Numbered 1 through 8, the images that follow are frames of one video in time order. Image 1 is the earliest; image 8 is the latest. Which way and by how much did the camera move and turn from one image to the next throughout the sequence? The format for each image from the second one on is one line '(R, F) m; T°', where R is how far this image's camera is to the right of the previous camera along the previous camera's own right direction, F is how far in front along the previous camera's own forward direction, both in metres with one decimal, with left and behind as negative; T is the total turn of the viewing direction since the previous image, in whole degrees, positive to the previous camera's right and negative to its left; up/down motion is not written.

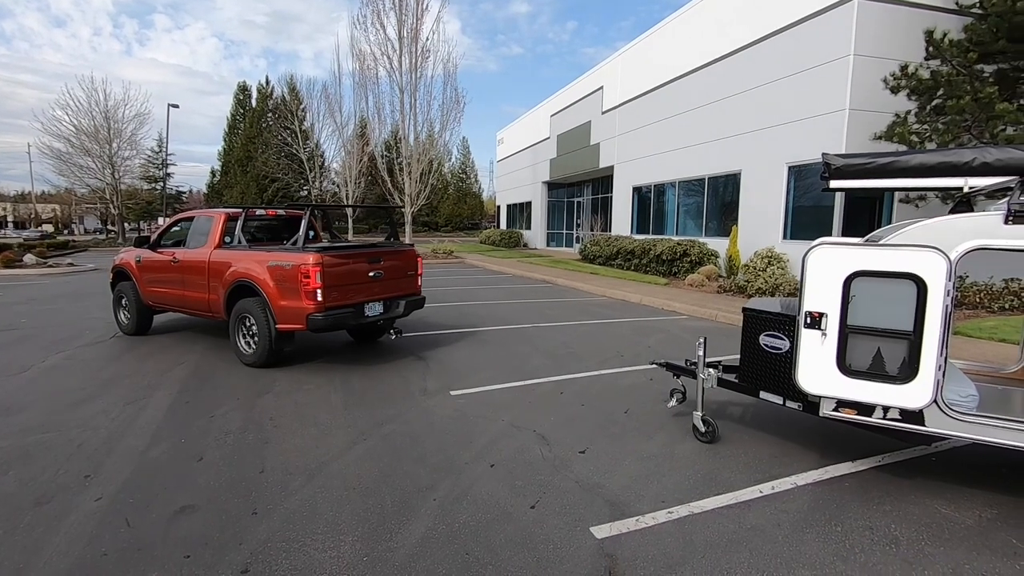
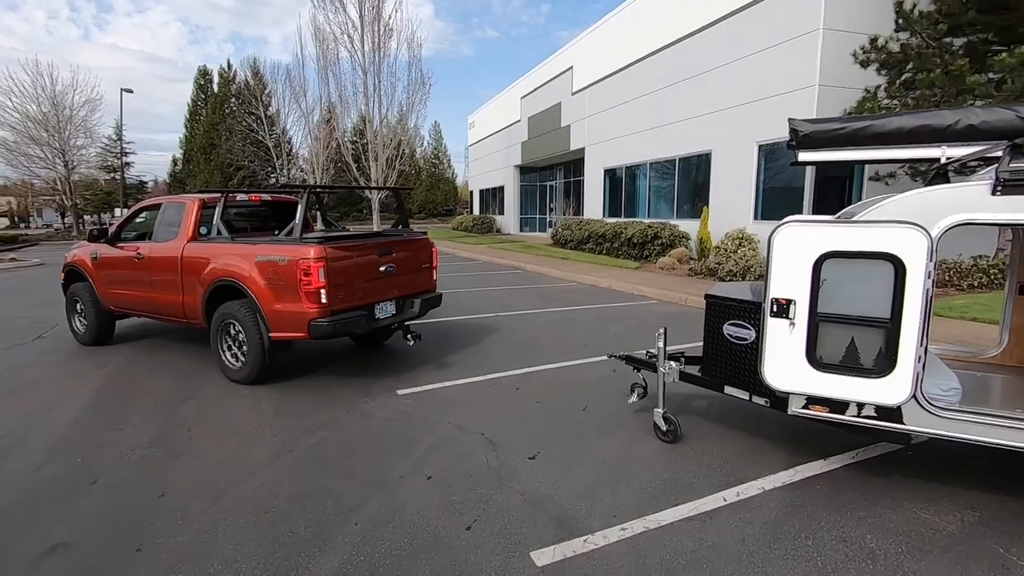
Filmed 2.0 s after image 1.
(+0.3, +0.4) m; +2°
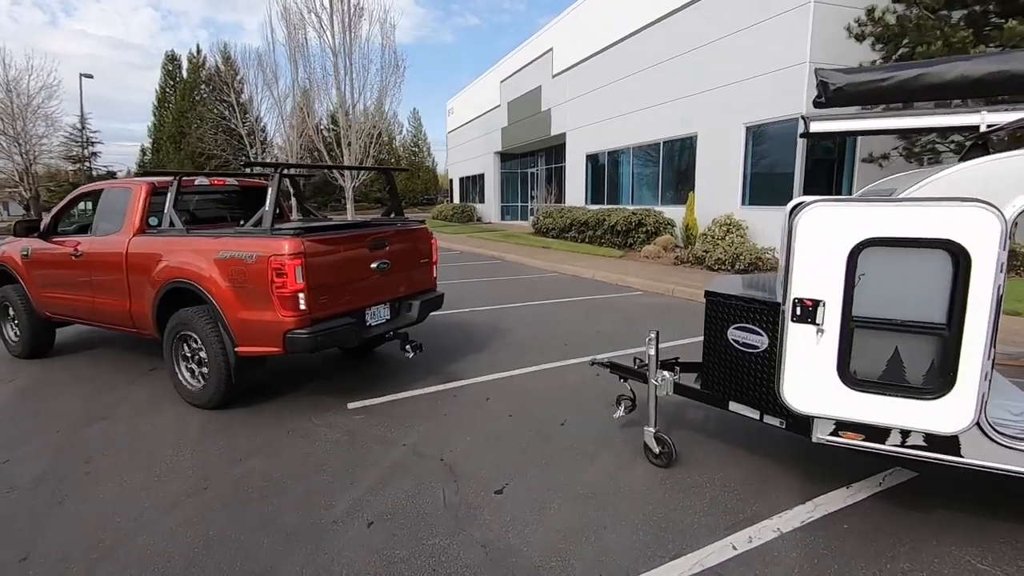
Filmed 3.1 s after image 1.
(+0.1, +0.7) m; +2°
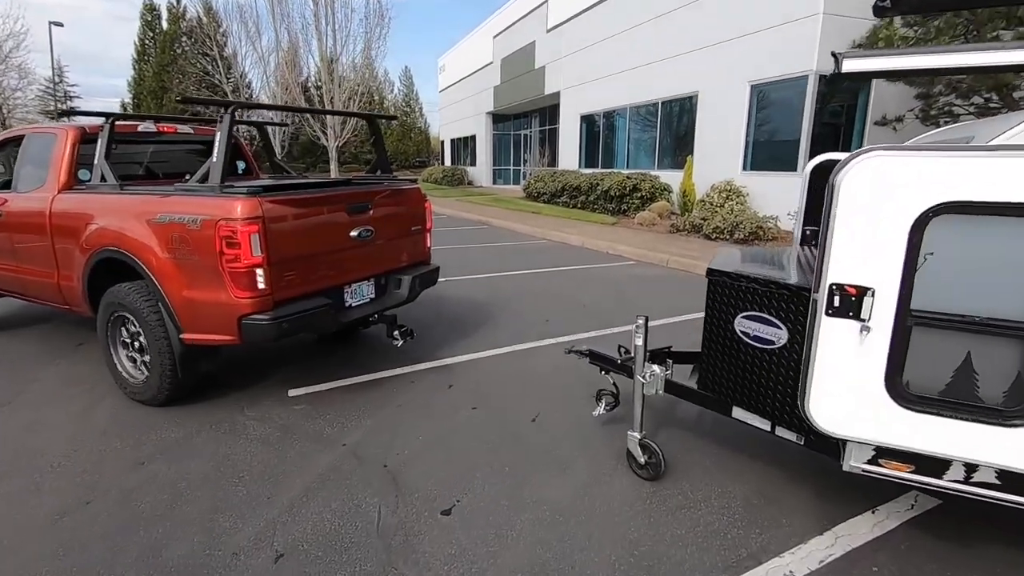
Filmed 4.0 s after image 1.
(+0.2, +0.6) m; +1°
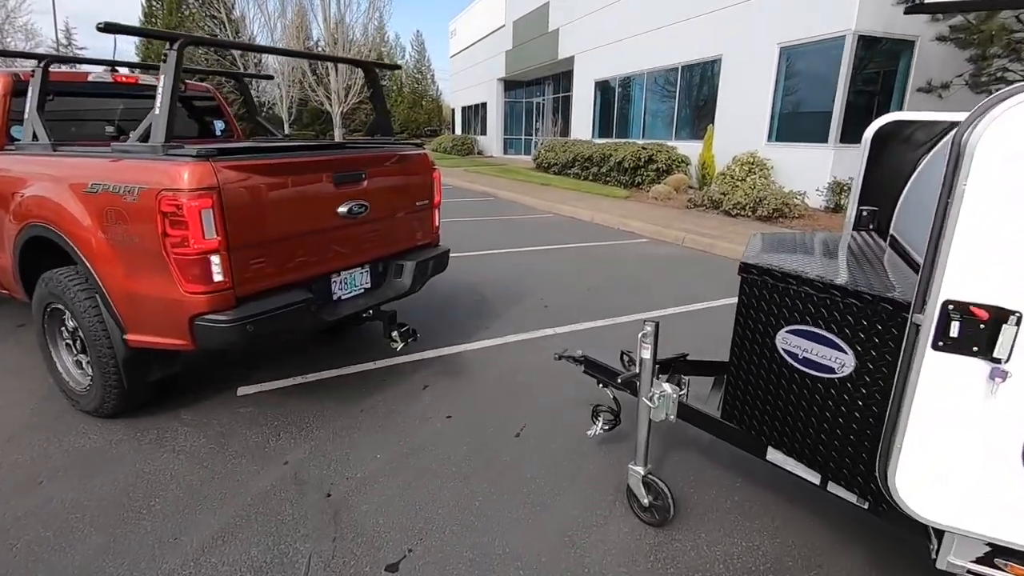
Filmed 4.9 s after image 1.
(+0.2, +0.6) m; -1°
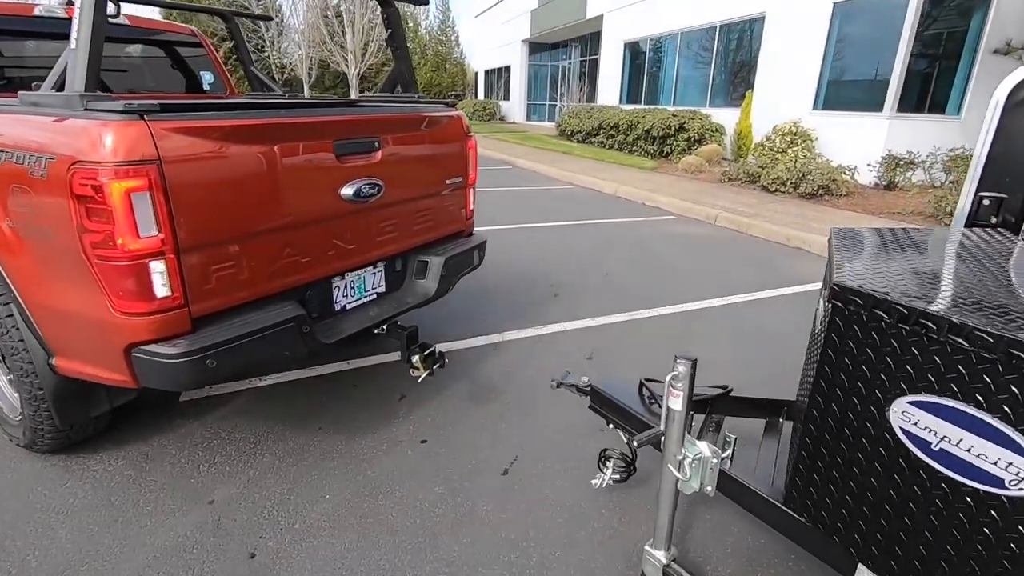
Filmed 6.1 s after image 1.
(+0.1, +0.6) m; -2°
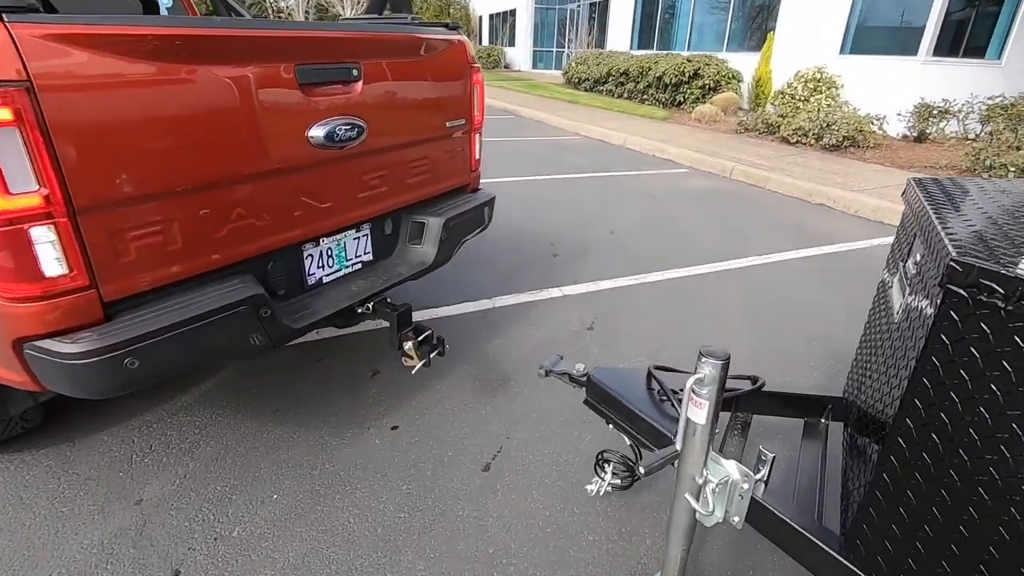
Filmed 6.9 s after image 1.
(+0.1, +0.4) m; -1°
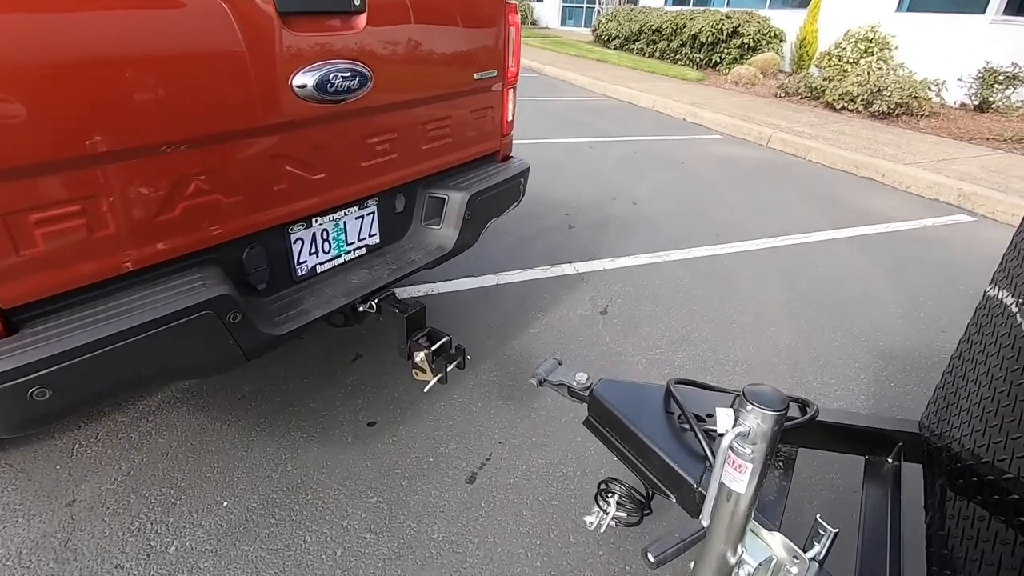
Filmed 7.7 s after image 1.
(+0.1, +0.3) m; -2°
